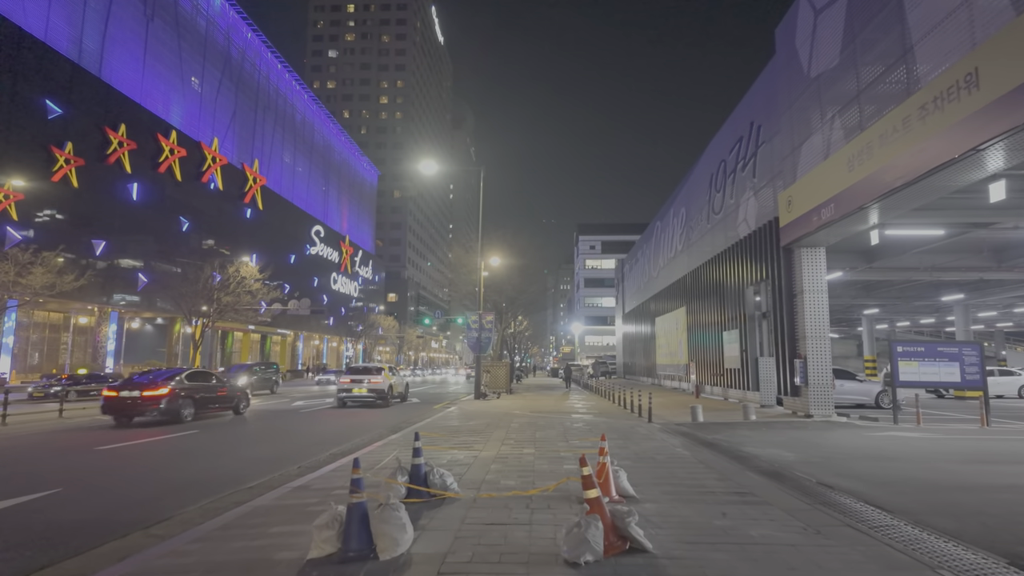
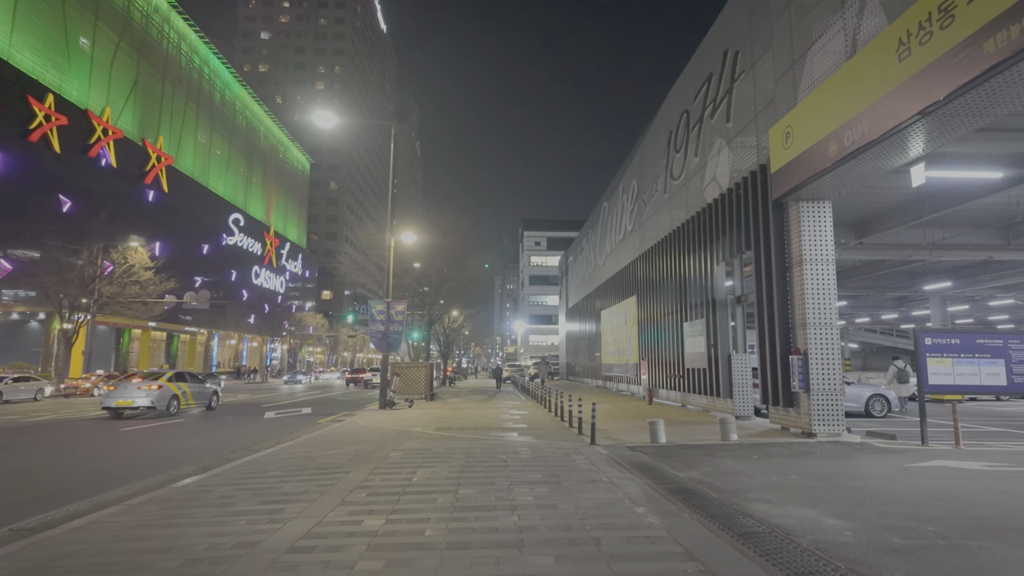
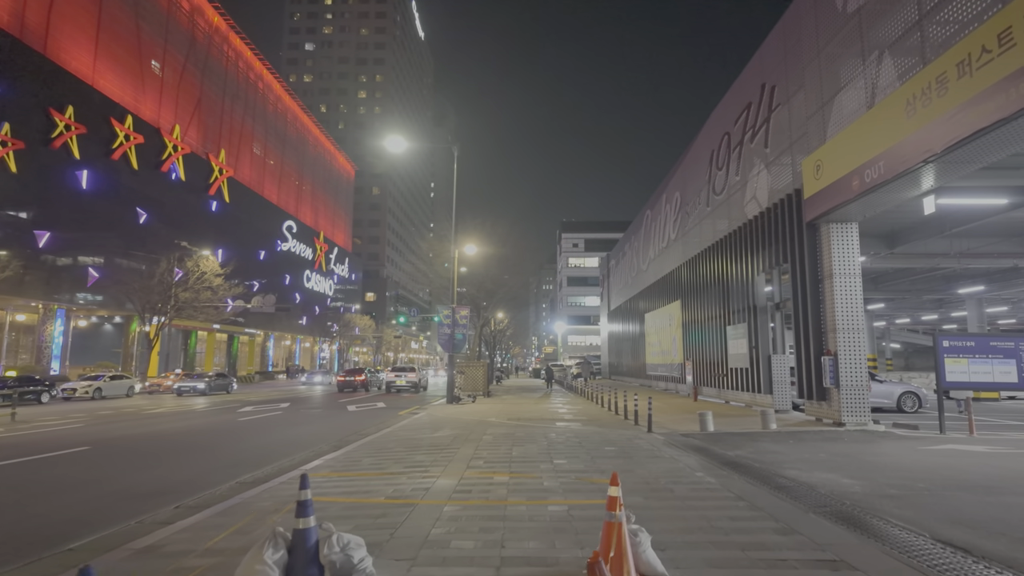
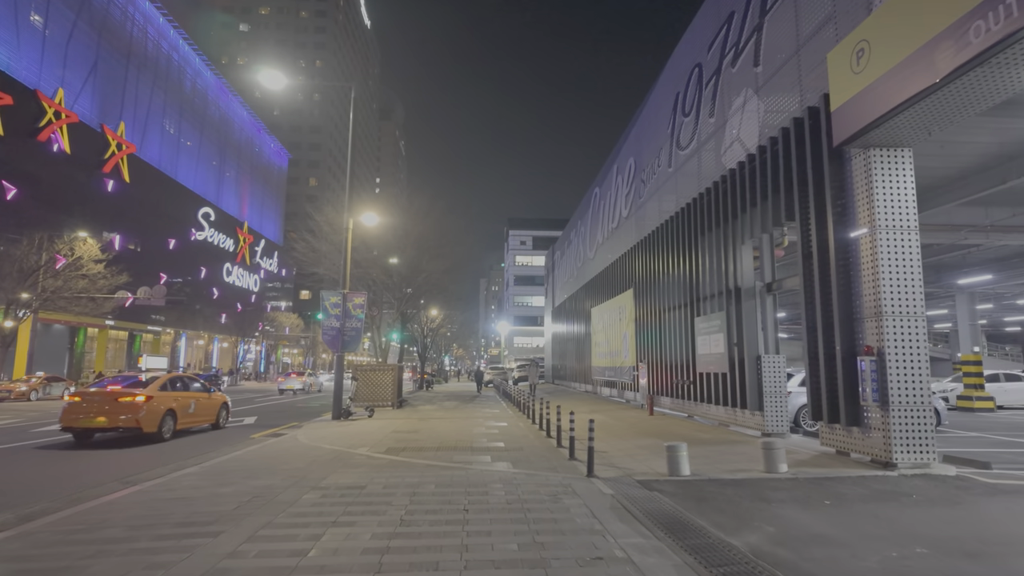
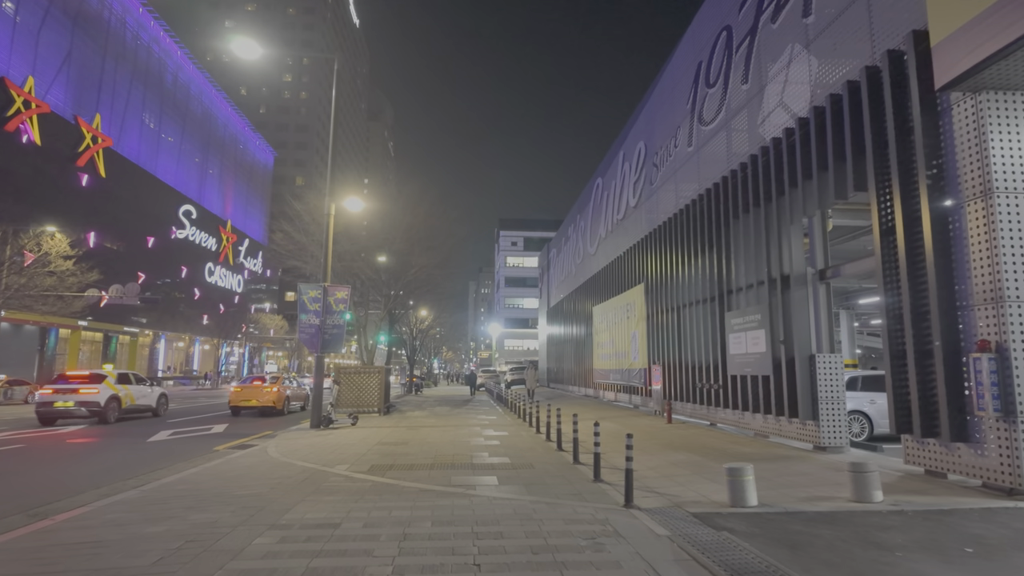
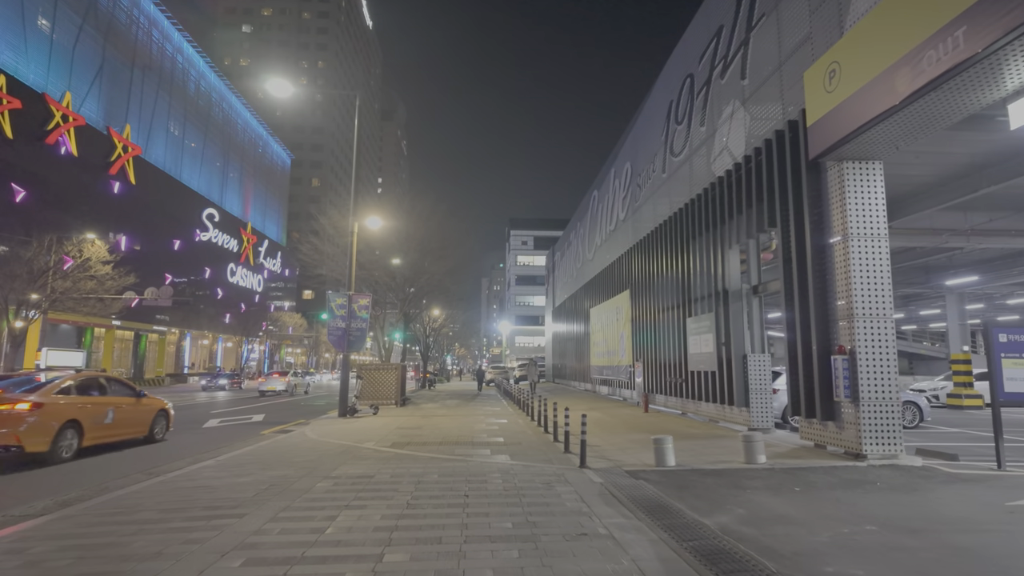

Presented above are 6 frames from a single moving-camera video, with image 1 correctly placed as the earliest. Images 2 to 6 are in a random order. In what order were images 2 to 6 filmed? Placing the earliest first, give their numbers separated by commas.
3, 2, 6, 4, 5
